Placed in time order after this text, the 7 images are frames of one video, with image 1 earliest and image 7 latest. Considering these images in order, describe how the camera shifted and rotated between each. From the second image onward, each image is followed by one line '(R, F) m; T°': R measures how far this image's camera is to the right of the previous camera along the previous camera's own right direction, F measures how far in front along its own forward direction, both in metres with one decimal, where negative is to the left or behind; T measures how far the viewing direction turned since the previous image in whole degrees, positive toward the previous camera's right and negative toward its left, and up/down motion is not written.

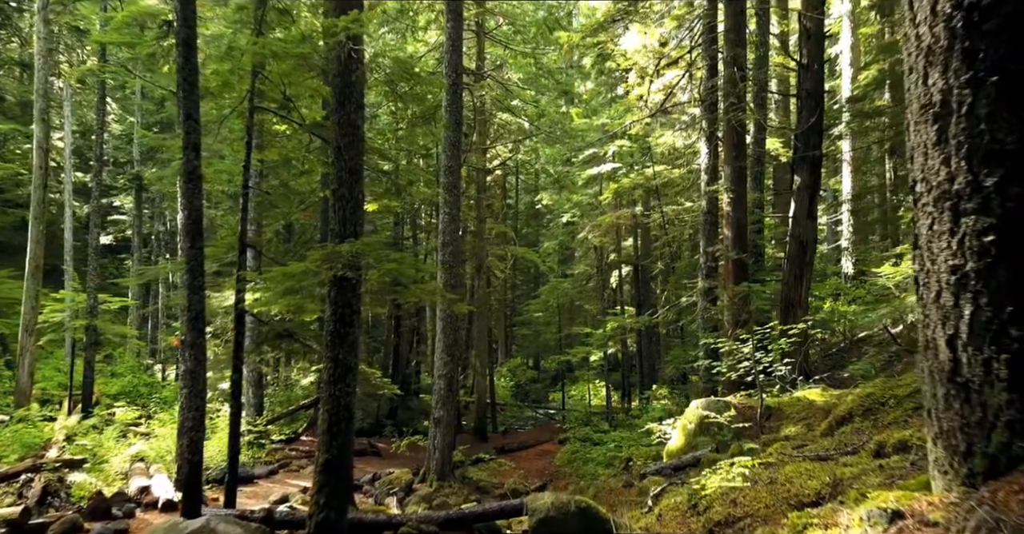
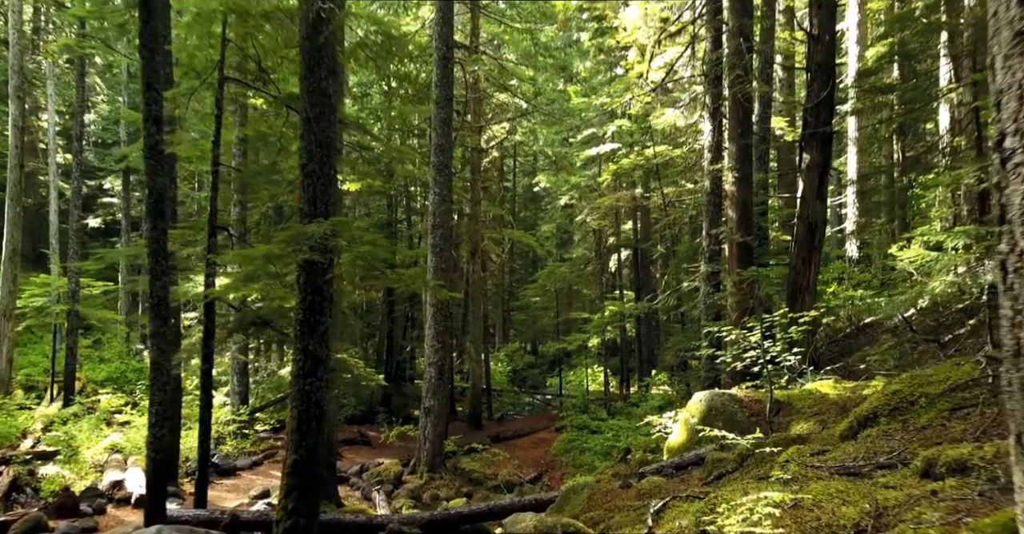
(+0.1, +0.8) m; 0°
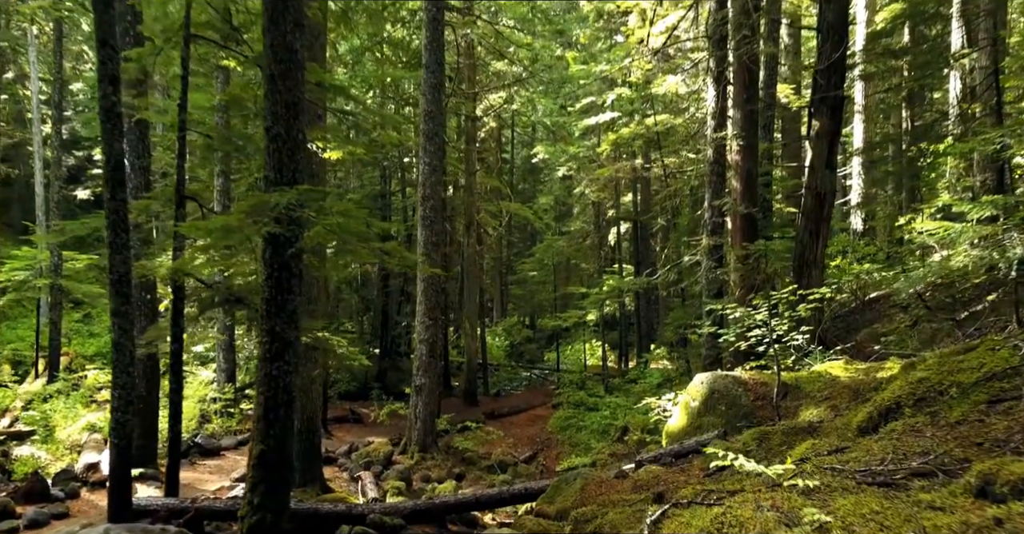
(+0.1, +0.7) m; 0°
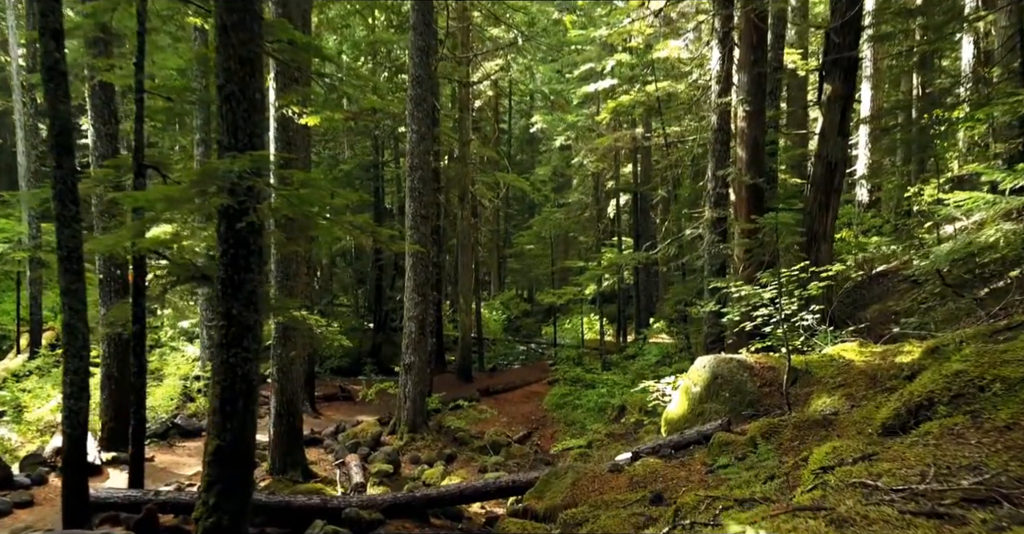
(+0.1, +0.7) m; 0°
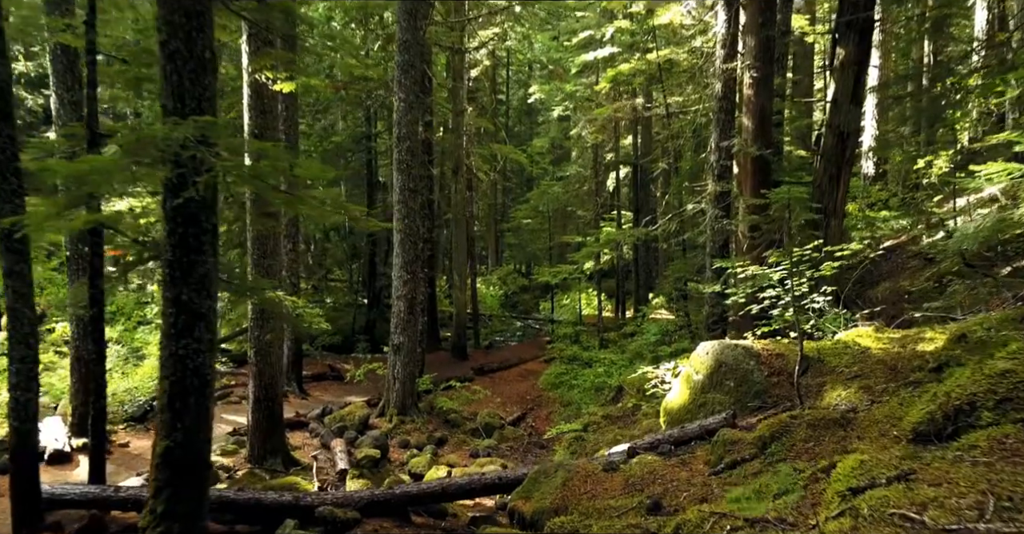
(+0.1, +0.7) m; 0°
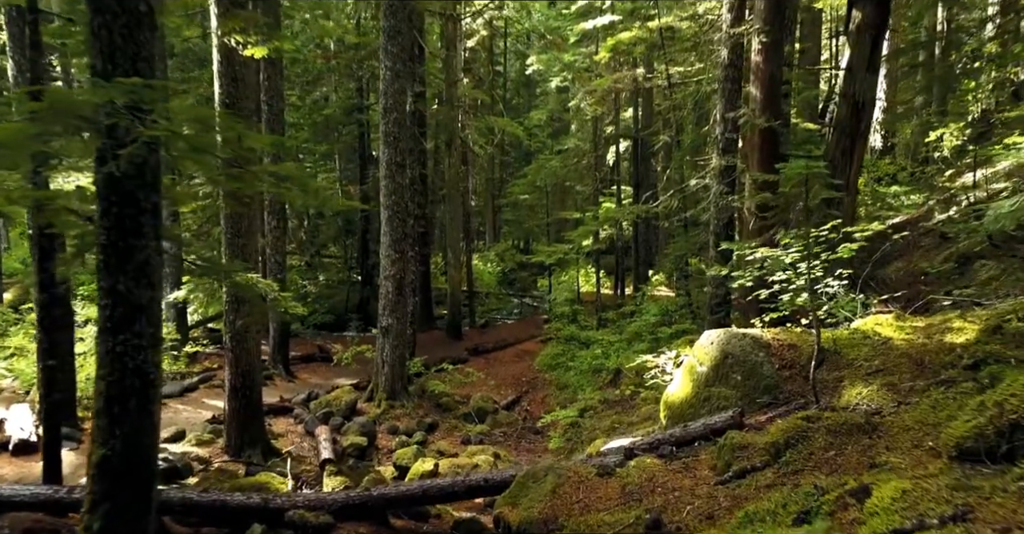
(+0.1, +0.7) m; 0°
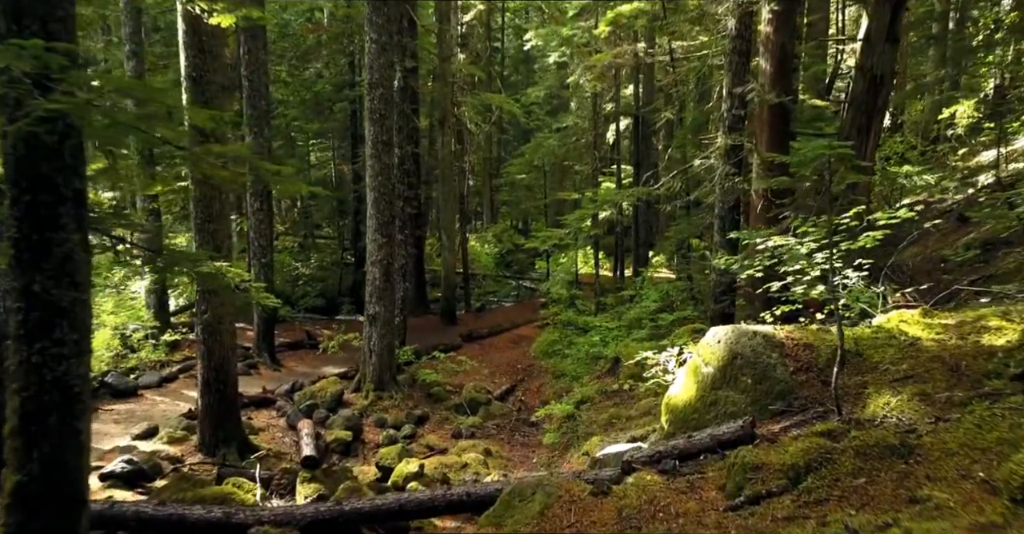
(+0.1, +0.7) m; 0°
